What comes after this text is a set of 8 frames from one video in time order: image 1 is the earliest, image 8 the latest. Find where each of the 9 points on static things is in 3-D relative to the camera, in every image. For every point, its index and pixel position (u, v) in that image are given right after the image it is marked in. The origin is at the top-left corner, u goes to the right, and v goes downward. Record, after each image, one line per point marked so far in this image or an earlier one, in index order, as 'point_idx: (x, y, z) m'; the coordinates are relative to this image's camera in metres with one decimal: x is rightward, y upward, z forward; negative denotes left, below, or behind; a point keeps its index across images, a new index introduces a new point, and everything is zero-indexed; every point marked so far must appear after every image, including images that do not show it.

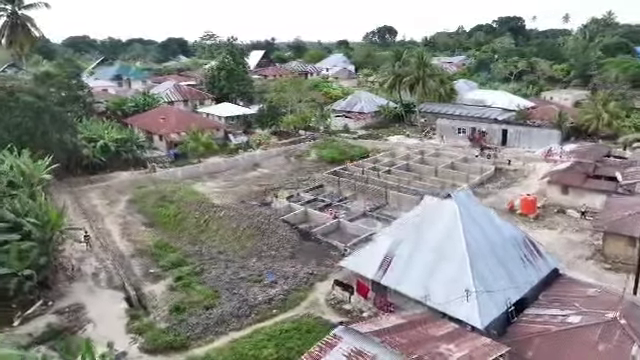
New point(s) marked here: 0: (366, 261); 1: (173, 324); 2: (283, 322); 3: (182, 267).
0: (+1.7, -2.9, +15.9) m
1: (-5.3, -5.3, +15.9) m
2: (-1.3, -5.2, +15.8) m
3: (-6.3, -4.0, +20.0) m
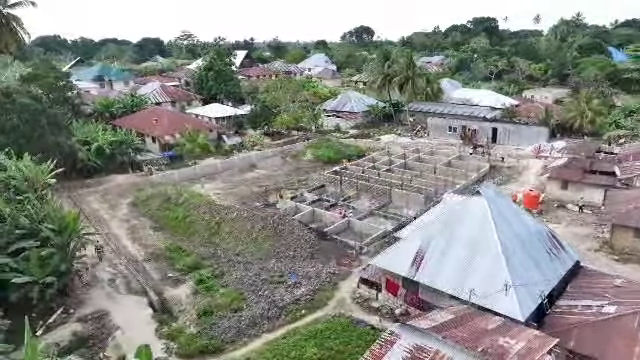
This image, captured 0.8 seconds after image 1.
0: (+2.9, -2.9, +16.0) m
1: (-4.1, -5.4, +15.6) m
2: (-0.2, -5.2, +15.7) m
3: (-5.3, -4.1, +19.7) m
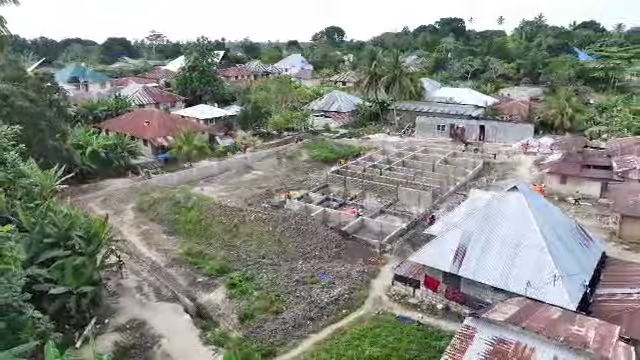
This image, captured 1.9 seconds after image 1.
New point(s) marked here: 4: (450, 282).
0: (+4.4, -2.8, +16.3) m
1: (-2.5, -5.4, +15.4) m
2: (+1.5, -5.1, +15.8) m
3: (-4.0, -4.2, +19.4) m
4: (+4.9, -3.9, +16.4) m
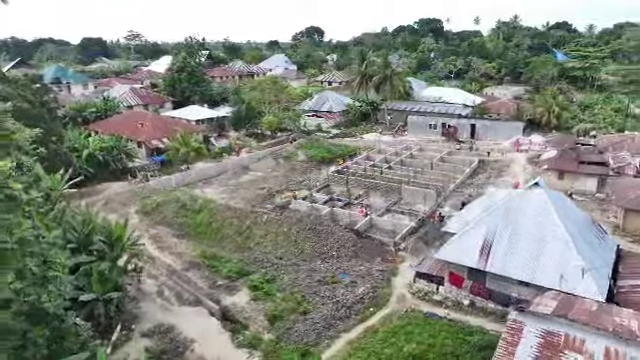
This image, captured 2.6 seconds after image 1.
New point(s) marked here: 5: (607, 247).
0: (+5.4, -2.7, +16.5) m
1: (-1.4, -5.4, +15.3) m
2: (+2.6, -5.1, +15.9) m
3: (-3.1, -4.2, +19.2) m
4: (+5.9, -3.8, +16.7) m
5: (+11.1, -2.6, +16.9) m
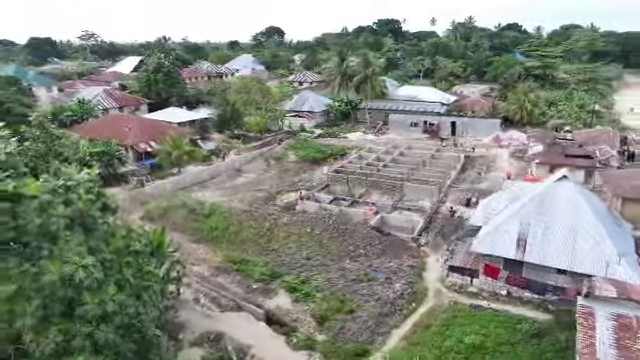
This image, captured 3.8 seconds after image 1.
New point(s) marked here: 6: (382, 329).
0: (+7.1, -2.5, +17.2) m
1: (+0.5, -5.4, +15.4) m
2: (+4.4, -5.0, +16.3) m
3: (-1.6, -4.3, +19.1) m
4: (+7.6, -3.6, +17.4) m
5: (+12.7, -2.2, +18.1) m
6: (+2.2, -5.3, +15.6) m
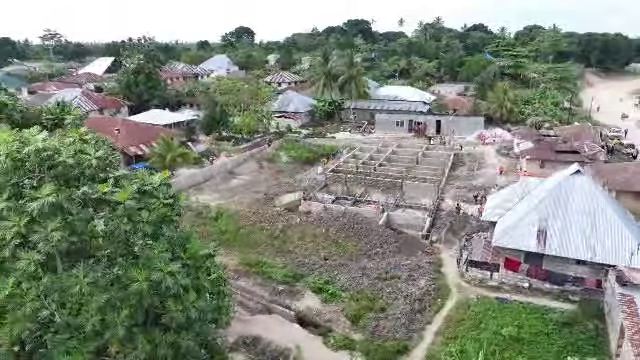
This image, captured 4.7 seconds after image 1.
0: (+8.2, -2.3, +17.7) m
1: (+1.8, -5.4, +15.4) m
2: (+5.6, -4.9, +16.7) m
3: (-0.6, -4.3, +19.0) m
4: (+8.7, -3.4, +17.9) m
5: (+13.7, -1.9, +19.0) m
6: (+3.5, -5.3, +15.8) m
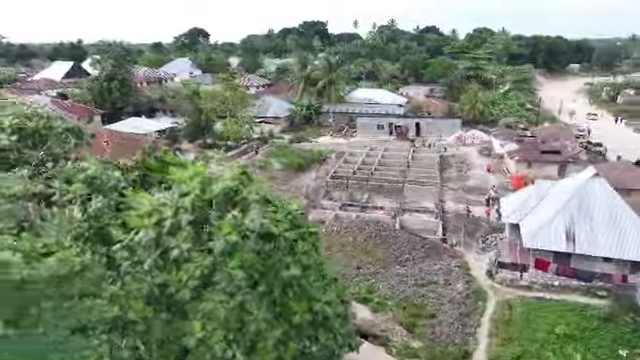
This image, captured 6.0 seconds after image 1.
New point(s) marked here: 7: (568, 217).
0: (+10.0, -2.6, +18.8) m
1: (+4.0, -5.8, +15.9) m
2: (+7.6, -5.2, +17.5) m
3: (+1.2, -4.8, +19.2) m
4: (+10.5, -3.6, +19.1) m
5: (+15.3, -2.0, +20.7) m
6: (+5.6, -5.6, +16.5) m
7: (+10.9, -1.6, +19.0) m
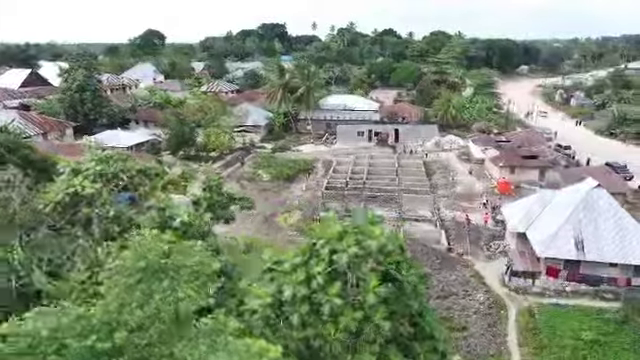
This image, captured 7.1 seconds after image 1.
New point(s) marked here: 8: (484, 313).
0: (+11.1, -3.1, +20.1) m
1: (+5.6, -6.6, +16.6) m
2: (+9.0, -5.8, +18.5) m
3: (+2.4, -5.6, +19.6) m
4: (+11.7, -4.1, +20.4) m
5: (+16.3, -2.4, +22.4) m
6: (+7.1, -6.3, +17.3) m
7: (+12.0, -2.2, +20.4) m
8: (+7.1, -5.8, +18.9) m
